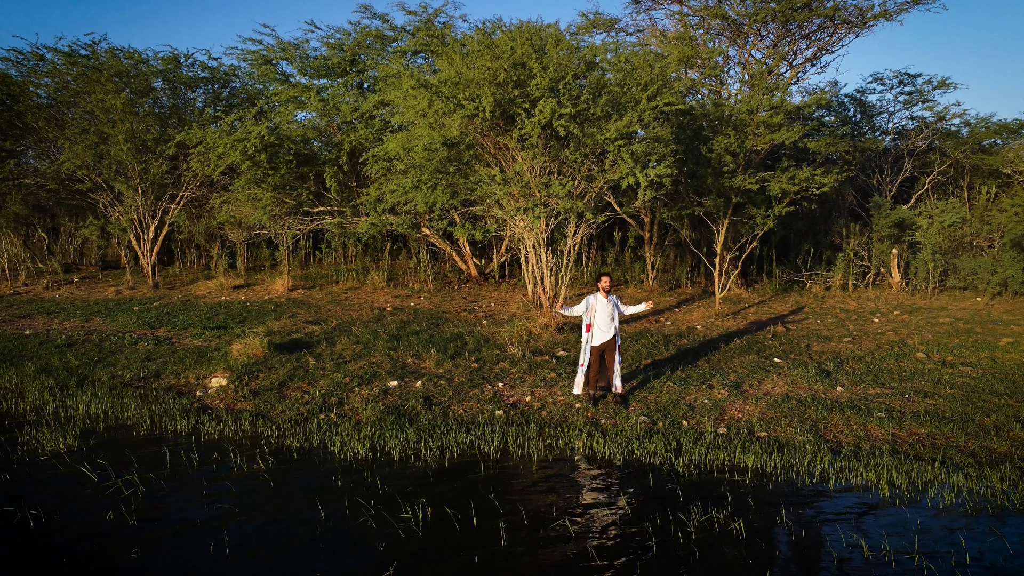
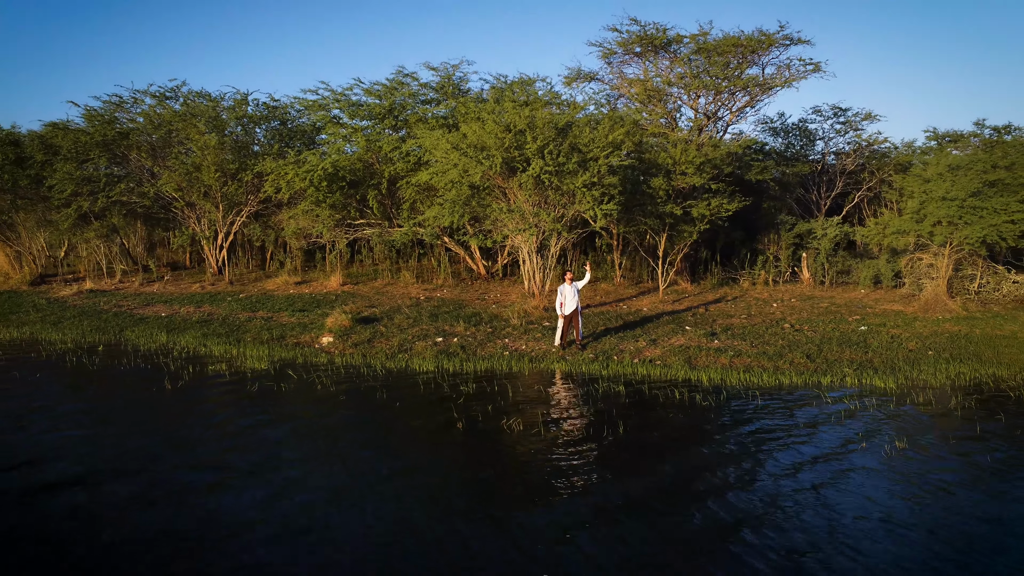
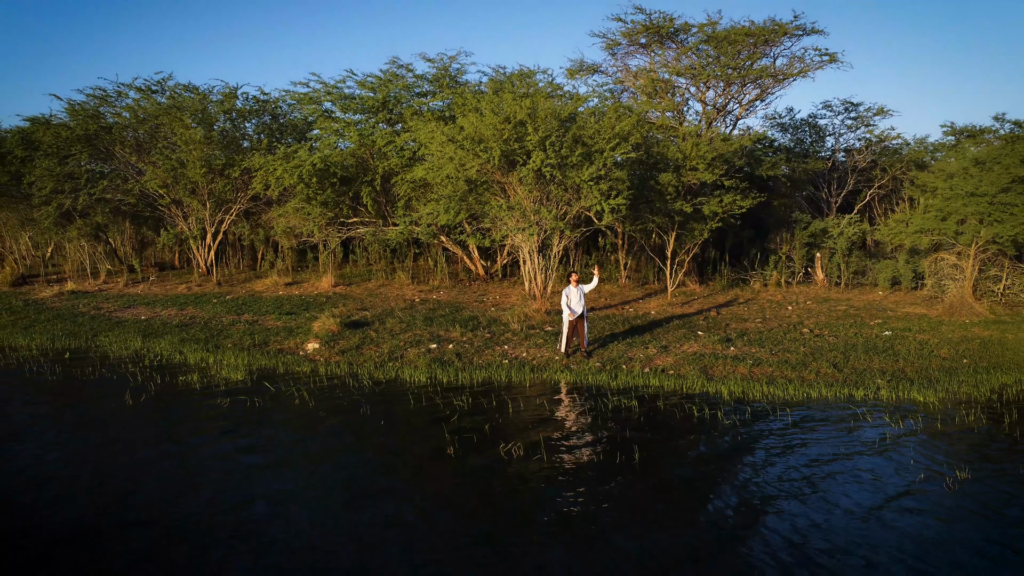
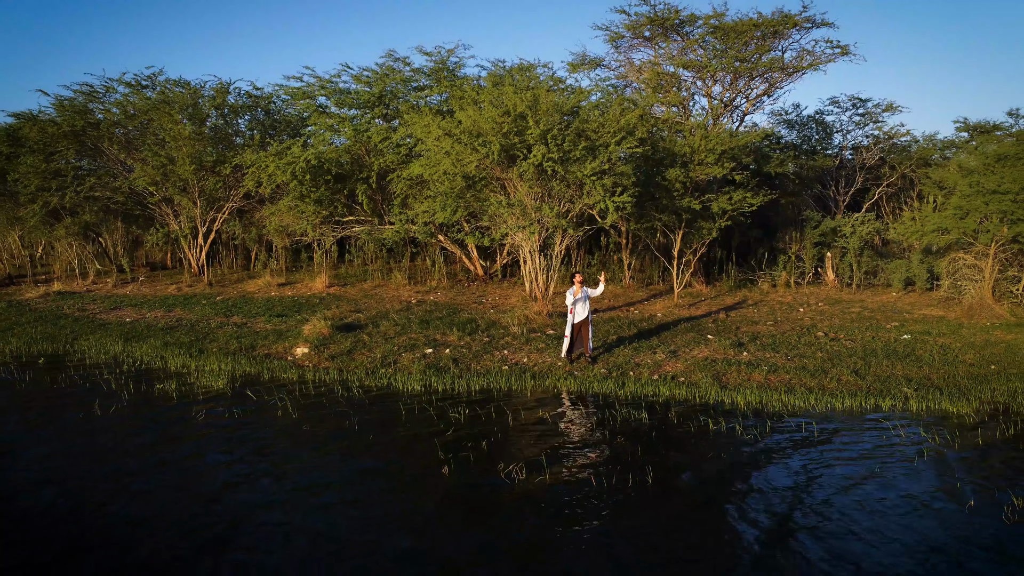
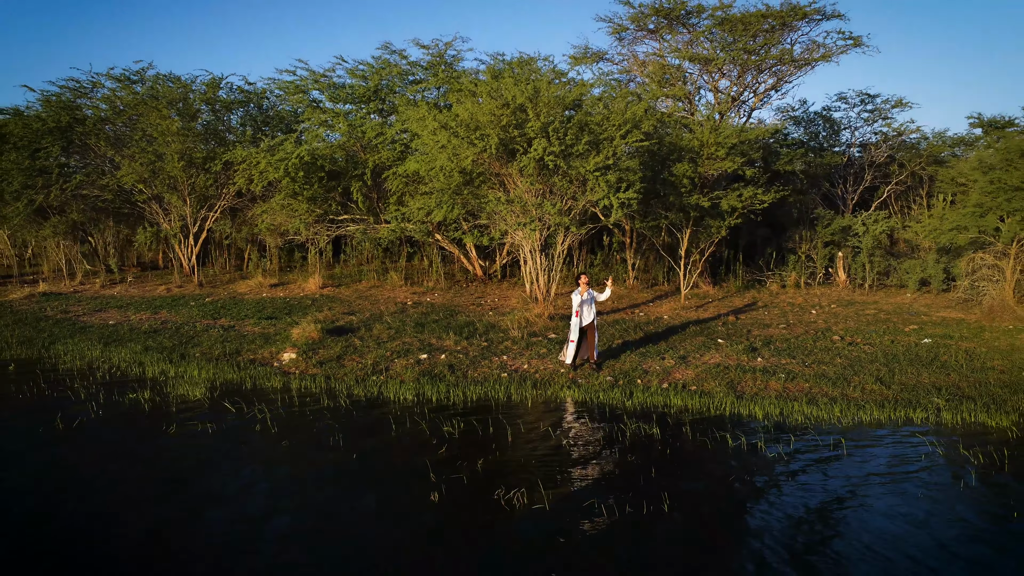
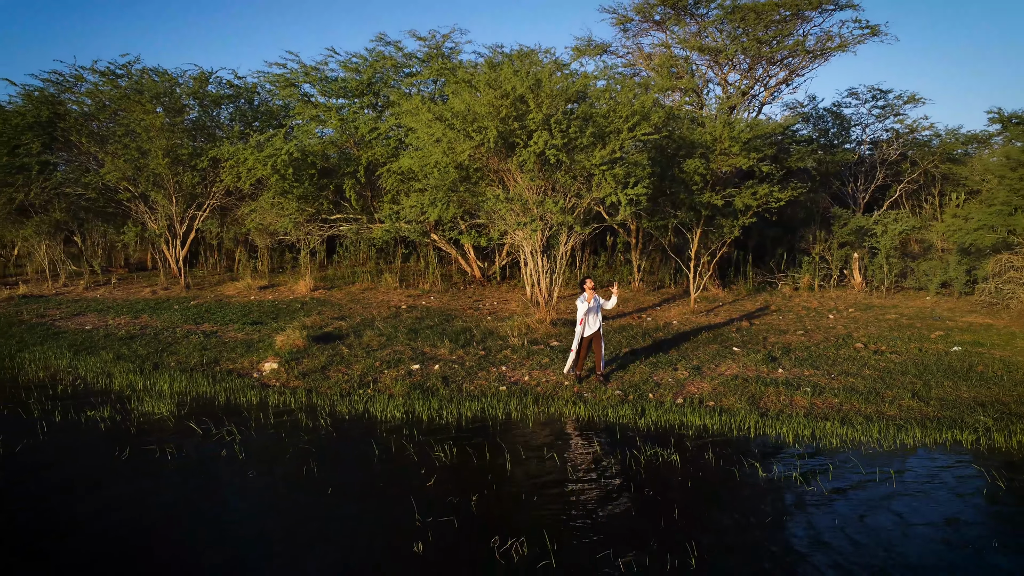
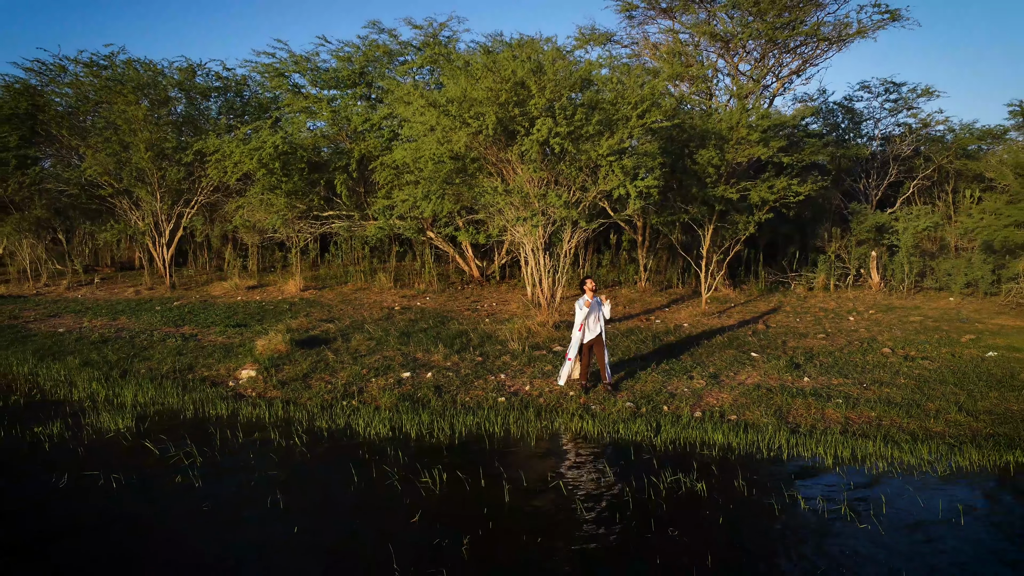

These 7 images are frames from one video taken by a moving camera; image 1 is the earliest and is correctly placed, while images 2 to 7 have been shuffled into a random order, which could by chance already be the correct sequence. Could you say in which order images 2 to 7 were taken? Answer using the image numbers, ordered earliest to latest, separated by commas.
7, 6, 5, 4, 3, 2
